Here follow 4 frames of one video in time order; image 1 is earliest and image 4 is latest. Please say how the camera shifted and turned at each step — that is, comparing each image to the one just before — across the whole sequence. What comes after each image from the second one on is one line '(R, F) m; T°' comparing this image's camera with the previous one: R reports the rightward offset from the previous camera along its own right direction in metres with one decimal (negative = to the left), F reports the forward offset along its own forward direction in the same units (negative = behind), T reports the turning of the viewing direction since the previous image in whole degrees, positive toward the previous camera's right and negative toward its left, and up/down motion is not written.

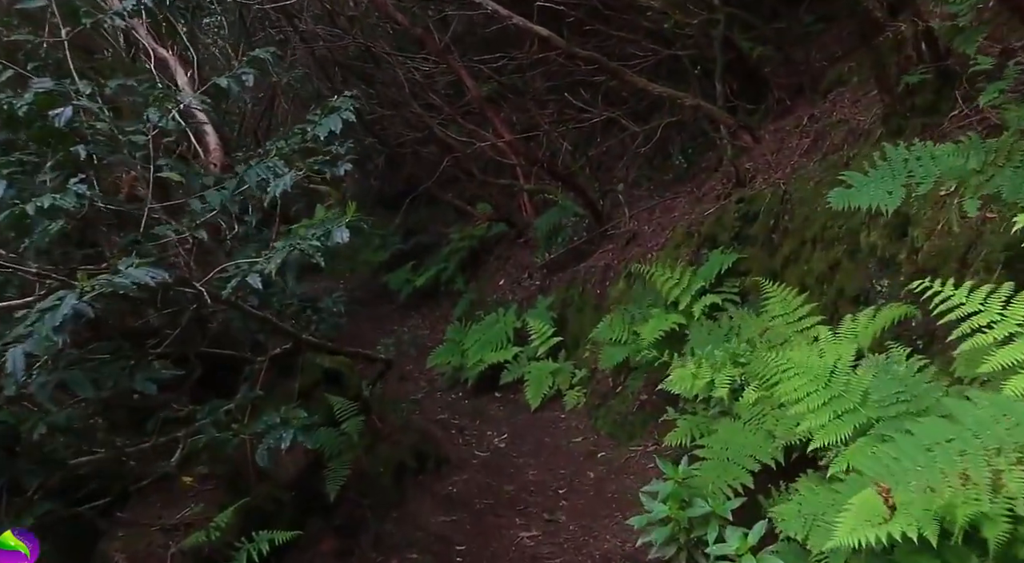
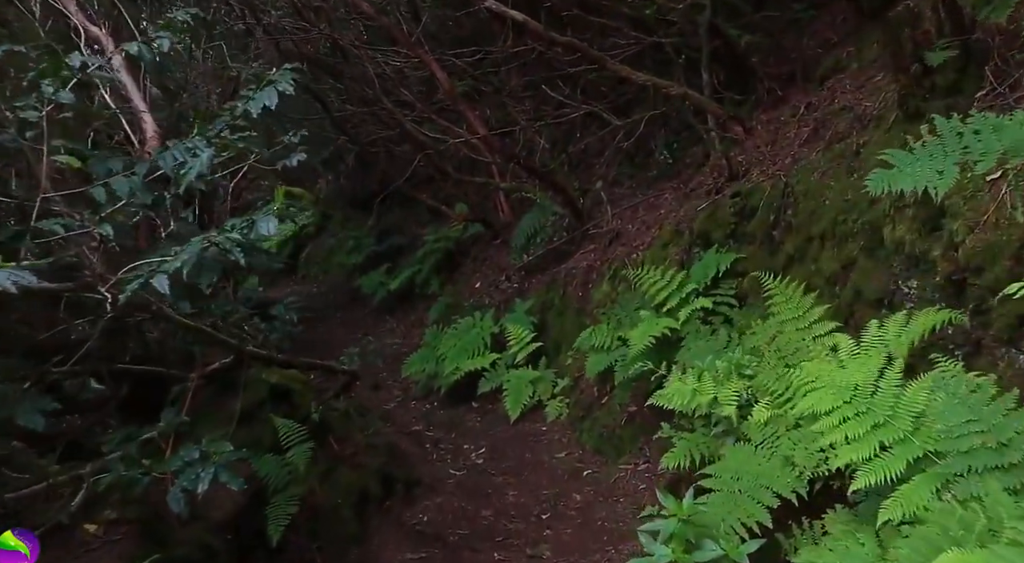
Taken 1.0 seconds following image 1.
(0.0, +0.6) m; +1°
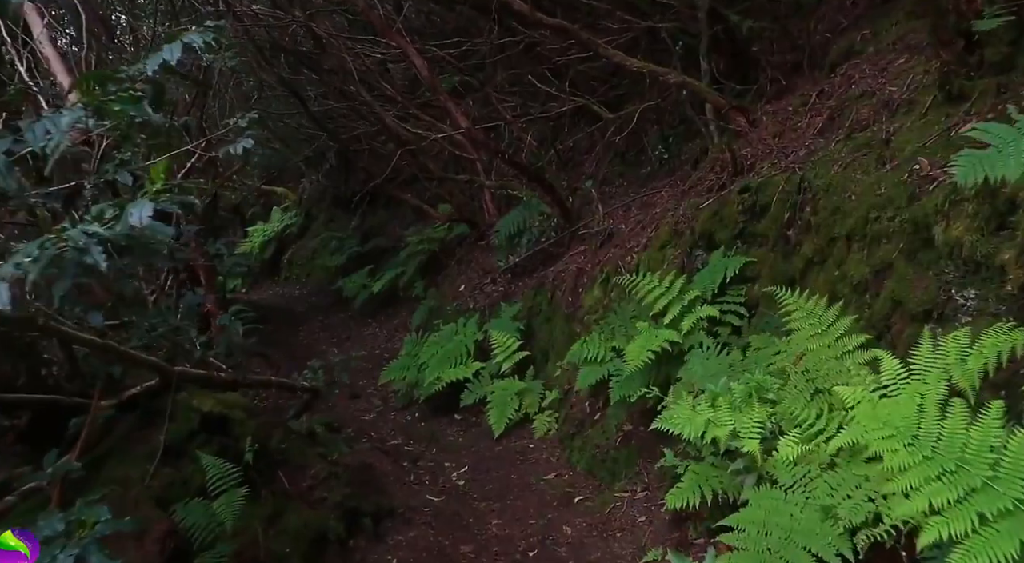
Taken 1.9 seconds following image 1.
(0.0, +0.7) m; +1°
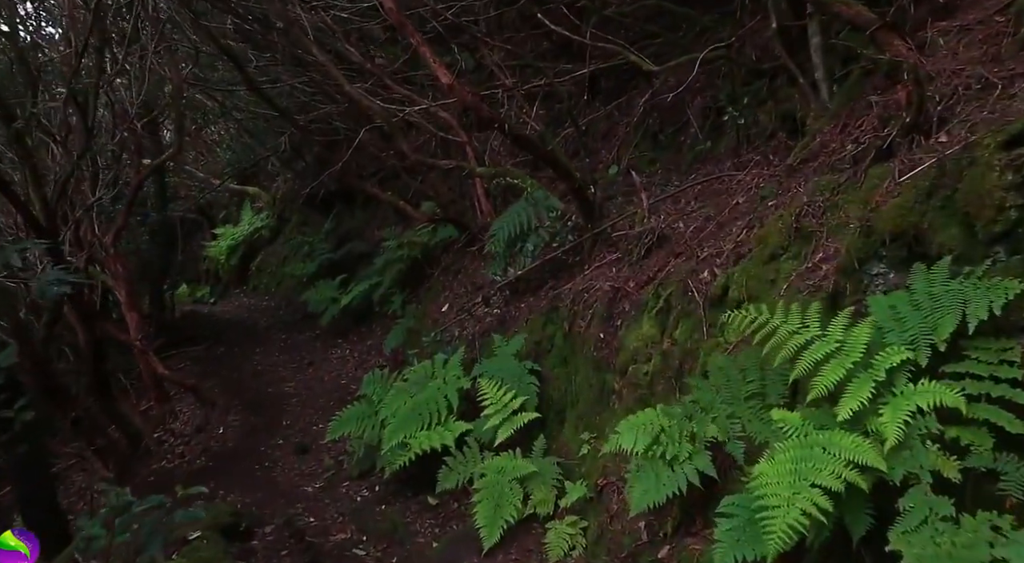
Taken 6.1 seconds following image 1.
(0.0, +2.9) m; 0°
